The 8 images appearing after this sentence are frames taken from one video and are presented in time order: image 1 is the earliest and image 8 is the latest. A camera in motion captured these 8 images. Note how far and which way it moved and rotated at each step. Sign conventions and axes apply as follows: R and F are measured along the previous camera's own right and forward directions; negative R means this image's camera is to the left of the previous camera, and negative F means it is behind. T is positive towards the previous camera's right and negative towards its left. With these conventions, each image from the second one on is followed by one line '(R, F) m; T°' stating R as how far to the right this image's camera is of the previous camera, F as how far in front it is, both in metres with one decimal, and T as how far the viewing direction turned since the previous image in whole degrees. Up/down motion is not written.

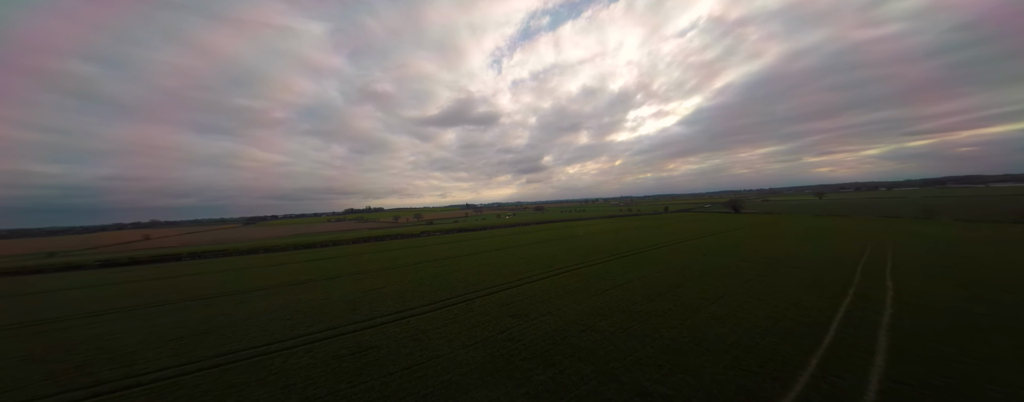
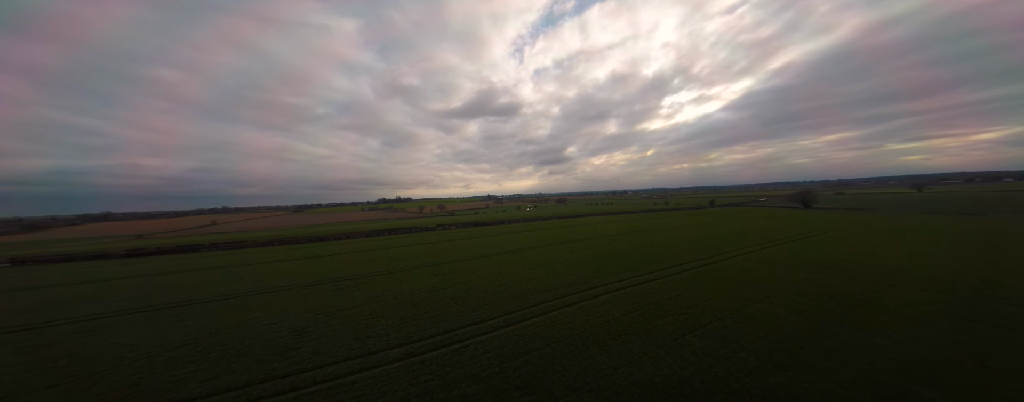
(+0.3, +5.8) m; -5°
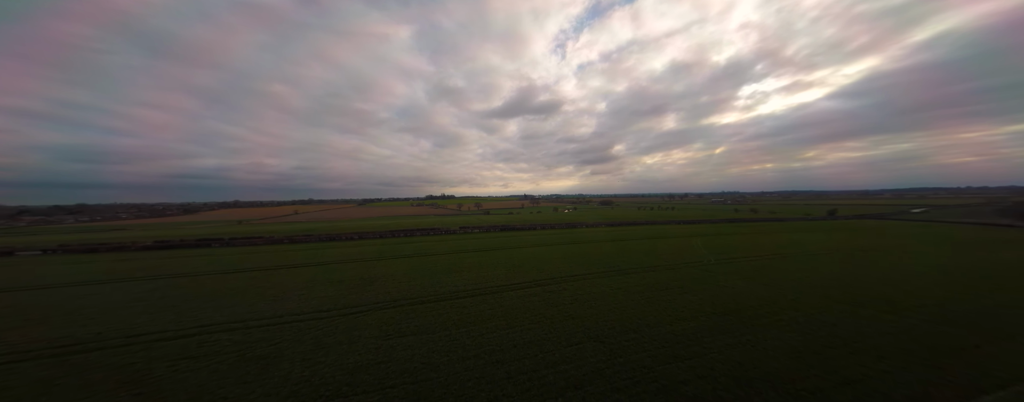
(+0.6, +10.2) m; -9°
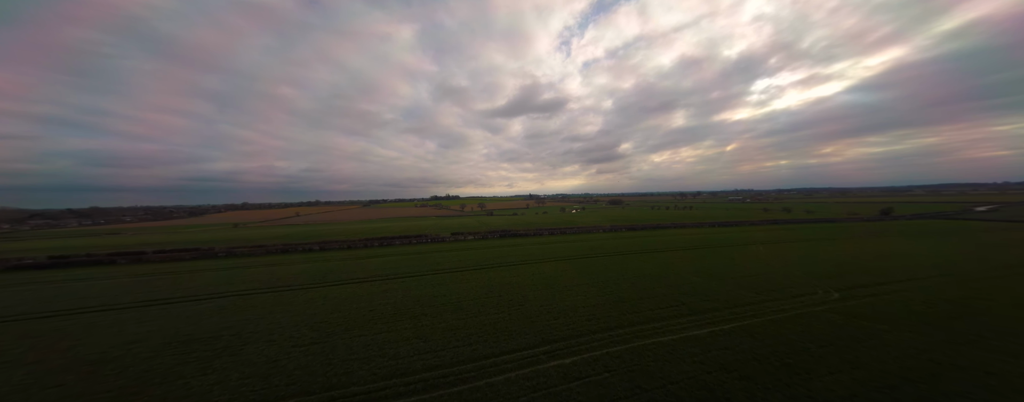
(+0.5, +7.7) m; -1°
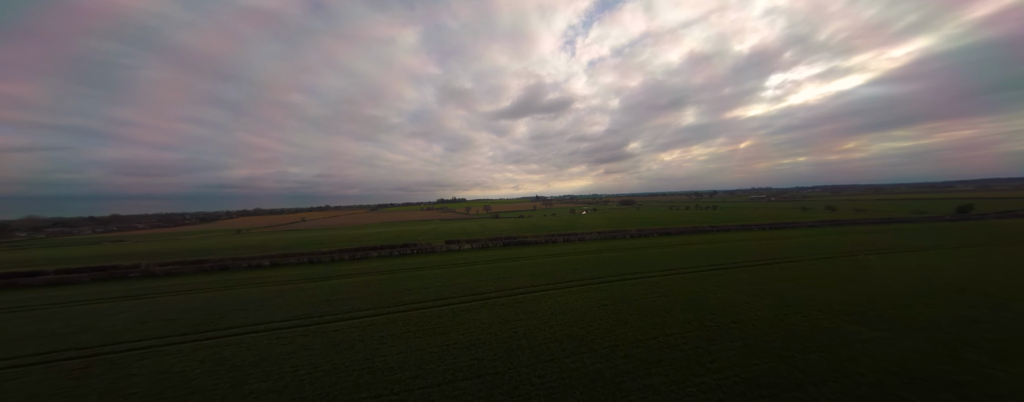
(0.0, +6.8) m; -2°
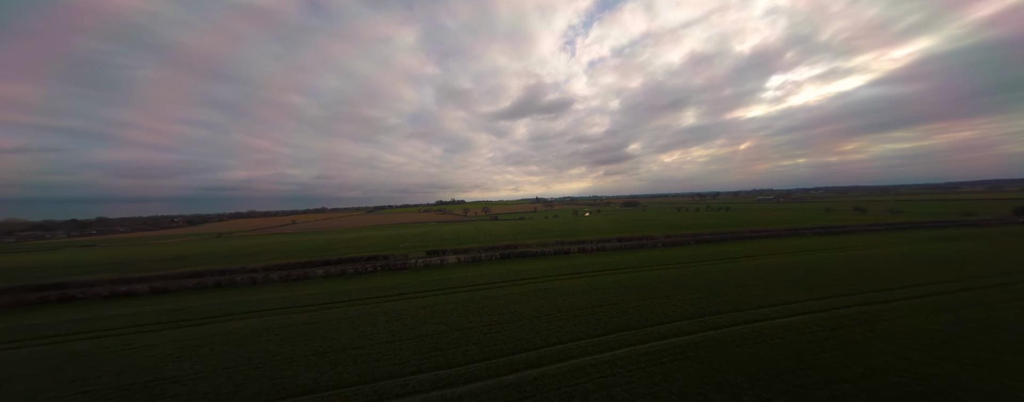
(0.0, +7.0) m; 0°
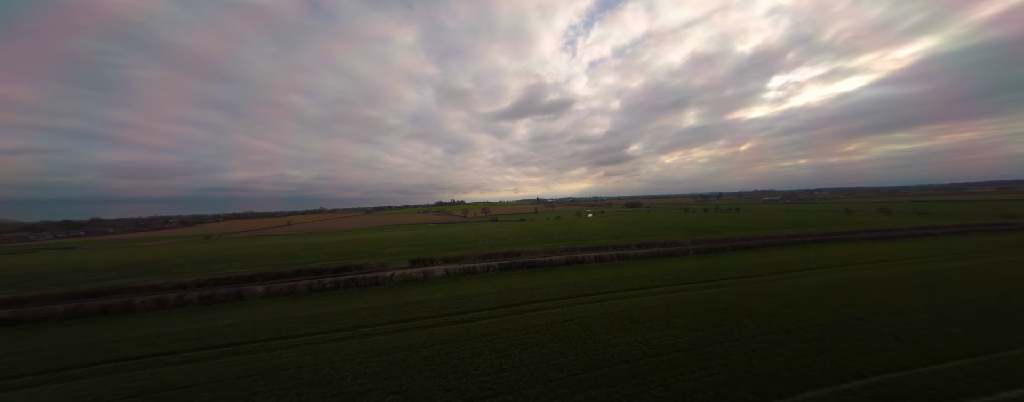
(-0.1, +4.3) m; 0°
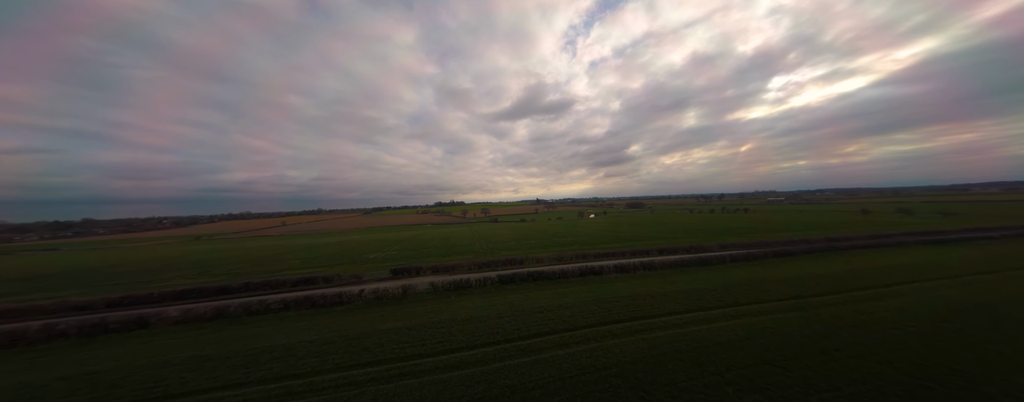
(-0.1, +3.5) m; 0°
